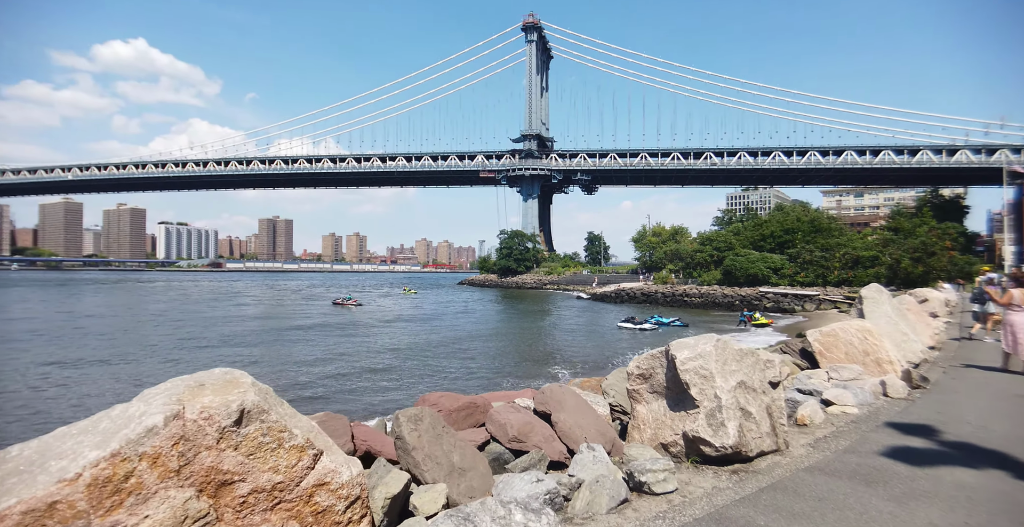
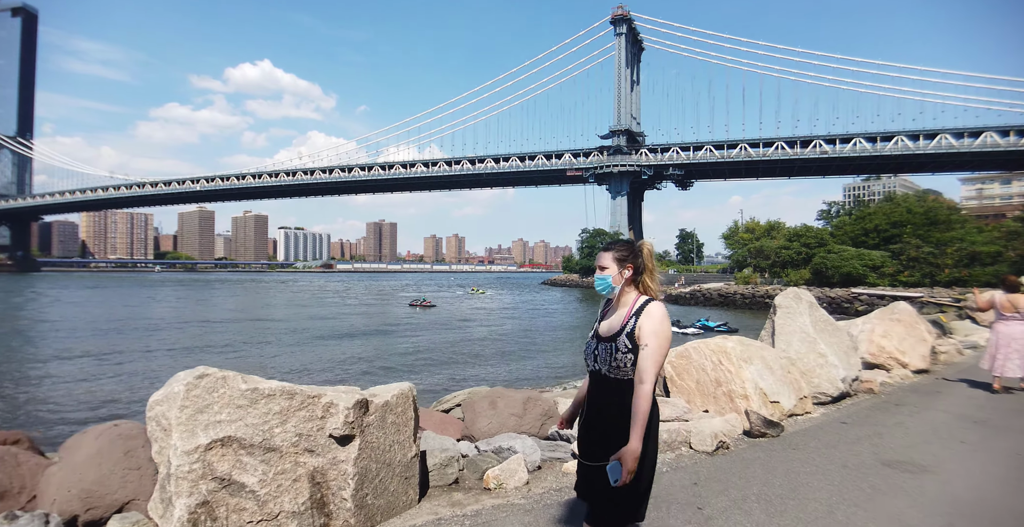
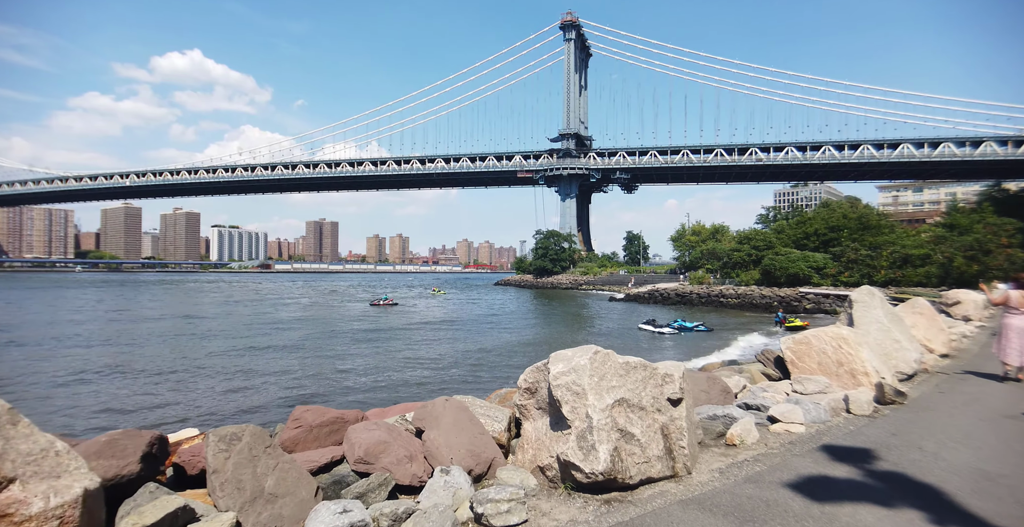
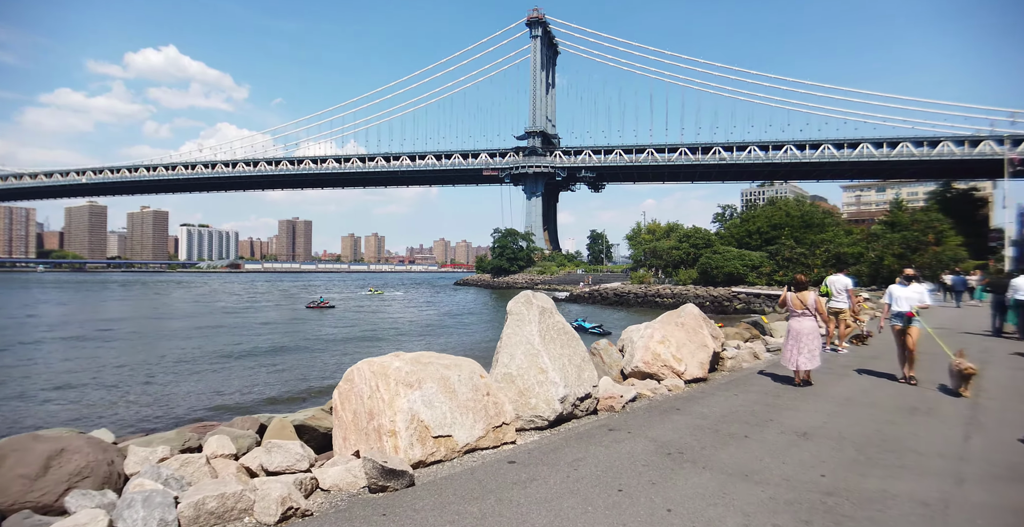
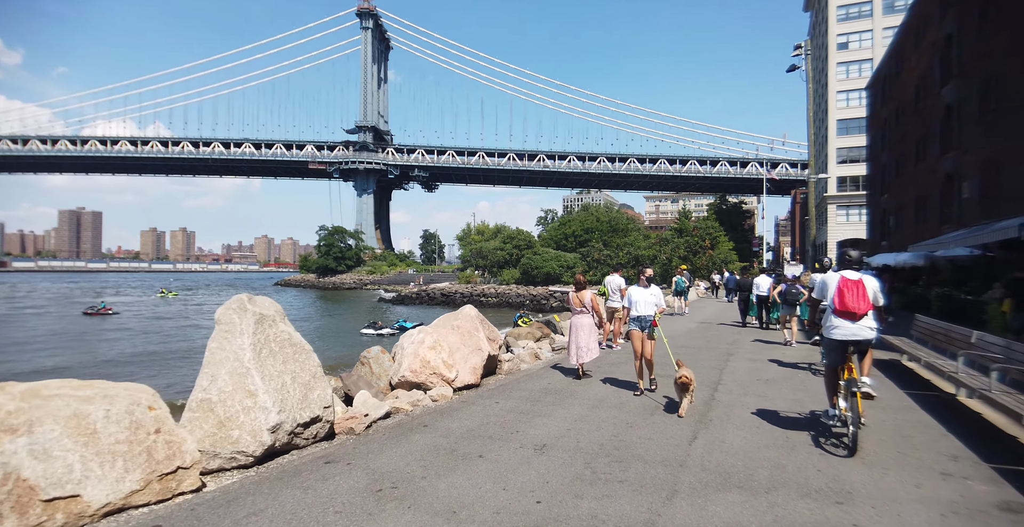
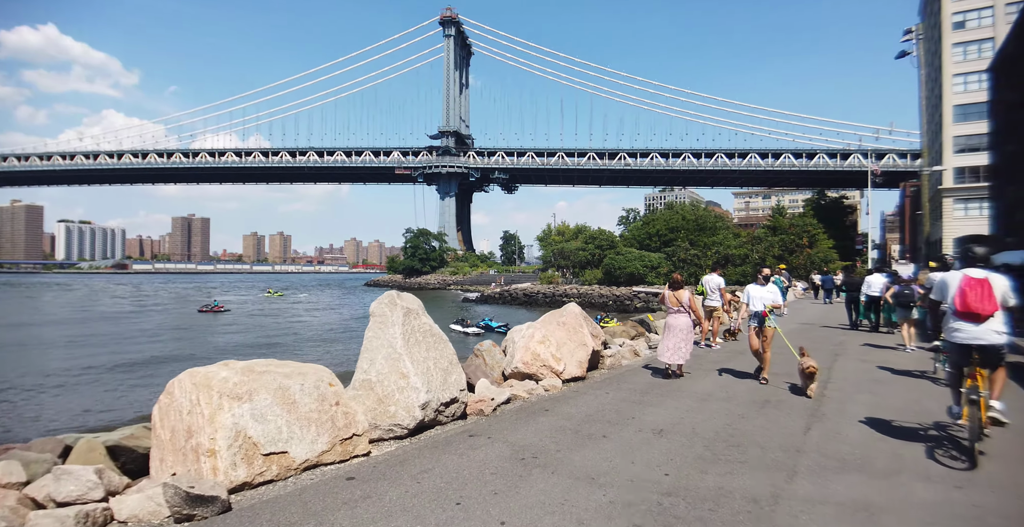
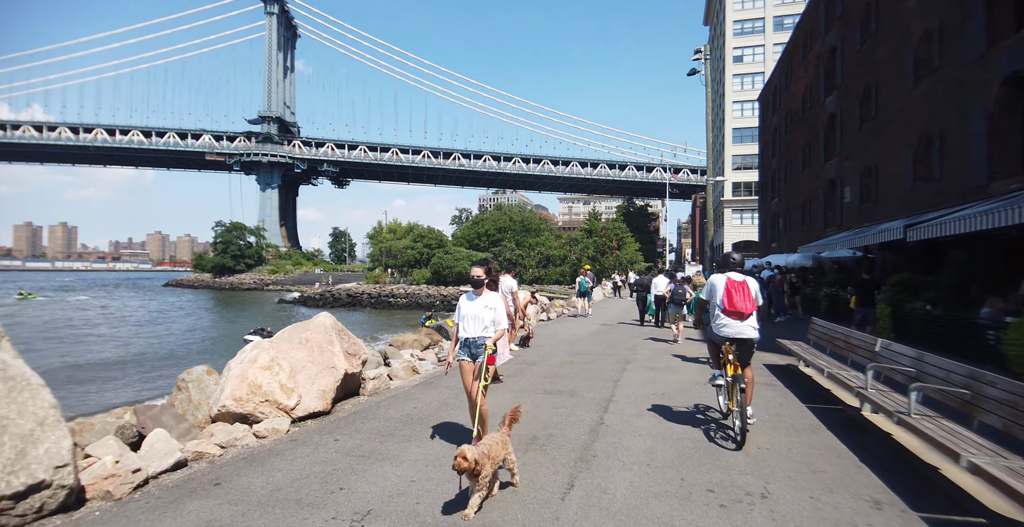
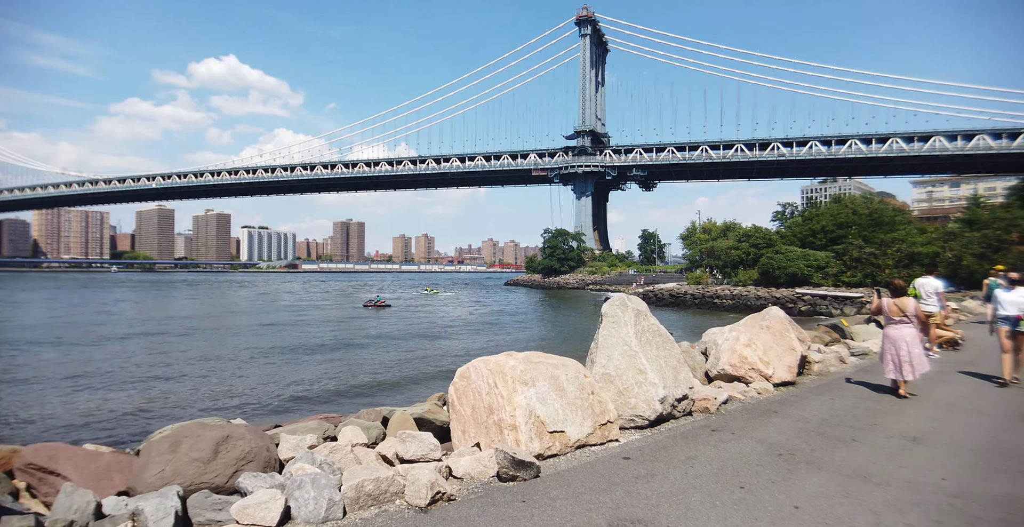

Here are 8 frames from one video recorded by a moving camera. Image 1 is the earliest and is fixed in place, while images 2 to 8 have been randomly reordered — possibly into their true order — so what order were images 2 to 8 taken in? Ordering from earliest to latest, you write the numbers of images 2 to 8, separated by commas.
3, 2, 8, 4, 6, 5, 7
